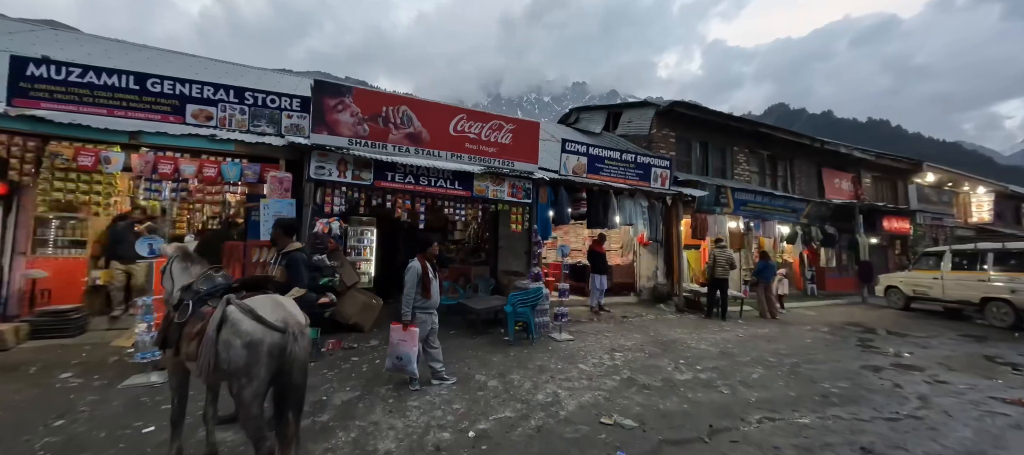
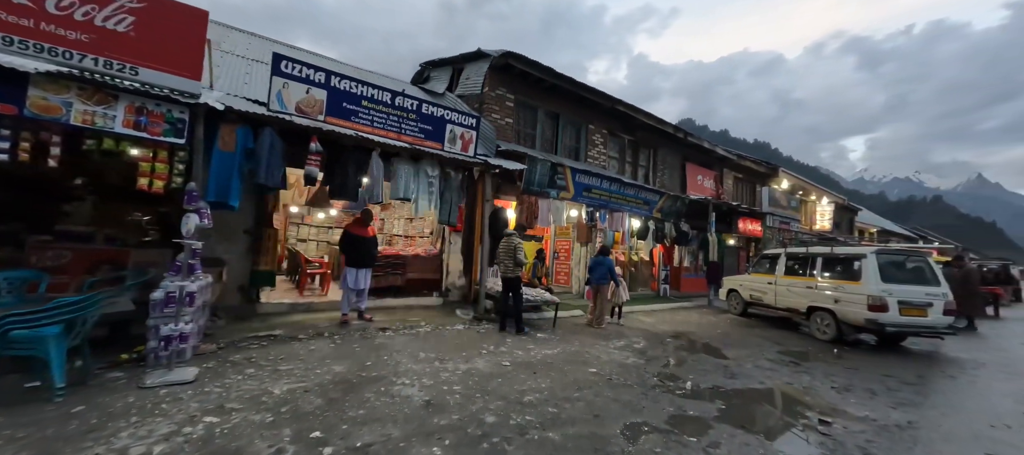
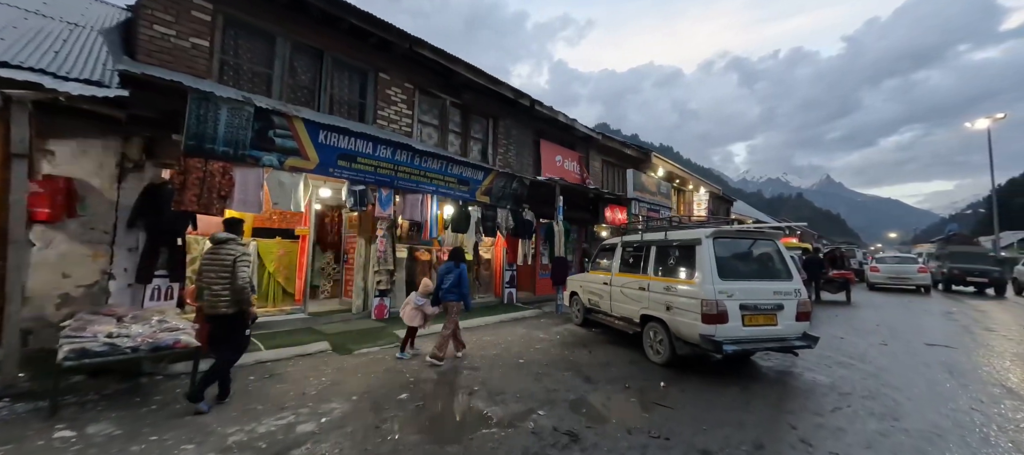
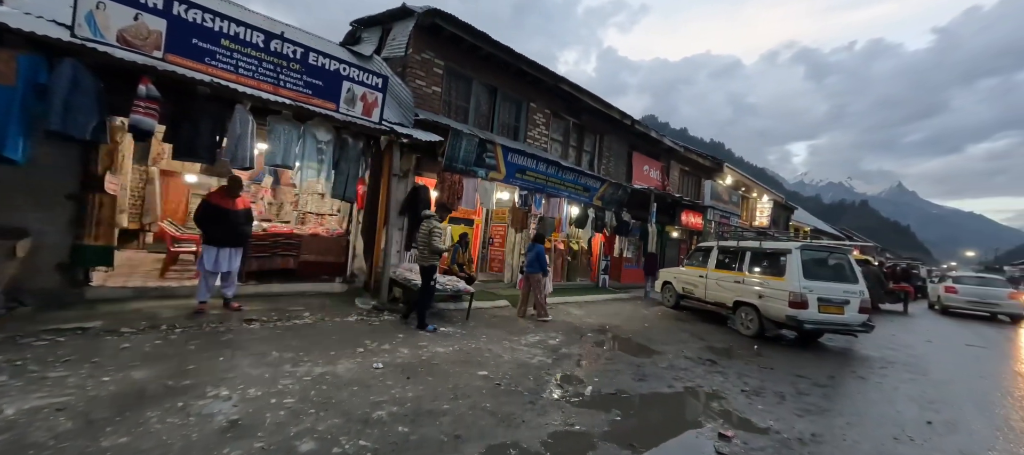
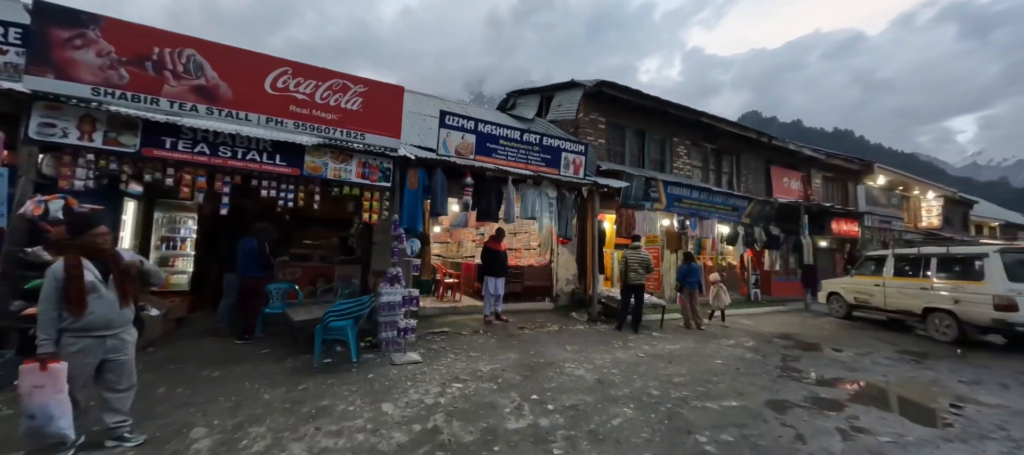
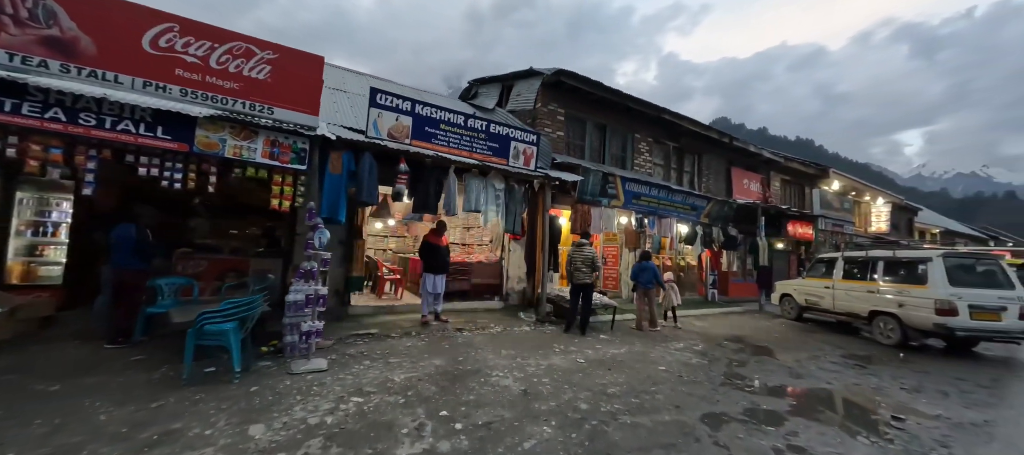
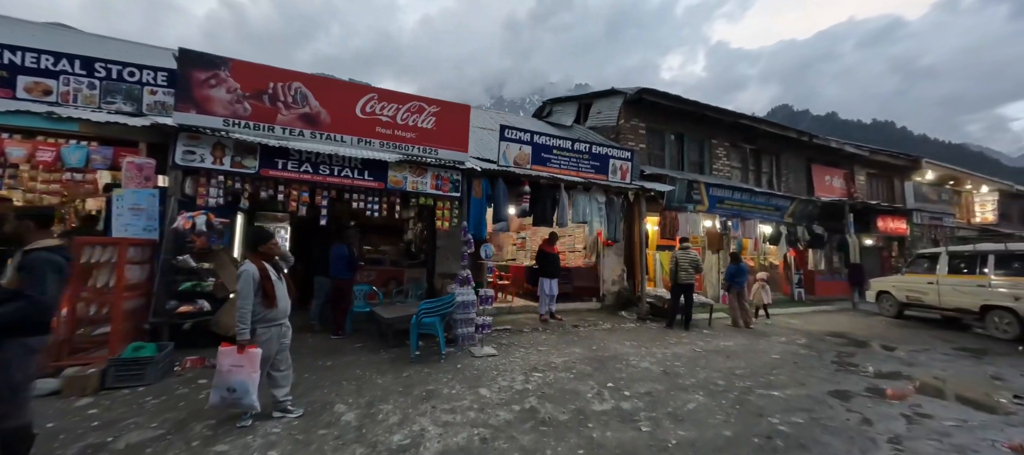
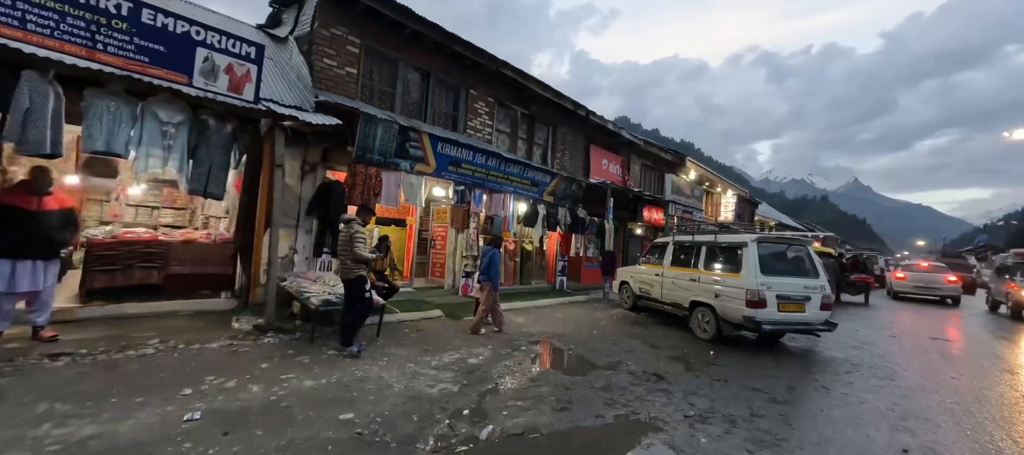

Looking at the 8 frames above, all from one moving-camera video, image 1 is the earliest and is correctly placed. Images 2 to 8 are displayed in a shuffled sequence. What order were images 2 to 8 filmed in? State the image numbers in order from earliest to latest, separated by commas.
7, 5, 6, 2, 4, 8, 3
